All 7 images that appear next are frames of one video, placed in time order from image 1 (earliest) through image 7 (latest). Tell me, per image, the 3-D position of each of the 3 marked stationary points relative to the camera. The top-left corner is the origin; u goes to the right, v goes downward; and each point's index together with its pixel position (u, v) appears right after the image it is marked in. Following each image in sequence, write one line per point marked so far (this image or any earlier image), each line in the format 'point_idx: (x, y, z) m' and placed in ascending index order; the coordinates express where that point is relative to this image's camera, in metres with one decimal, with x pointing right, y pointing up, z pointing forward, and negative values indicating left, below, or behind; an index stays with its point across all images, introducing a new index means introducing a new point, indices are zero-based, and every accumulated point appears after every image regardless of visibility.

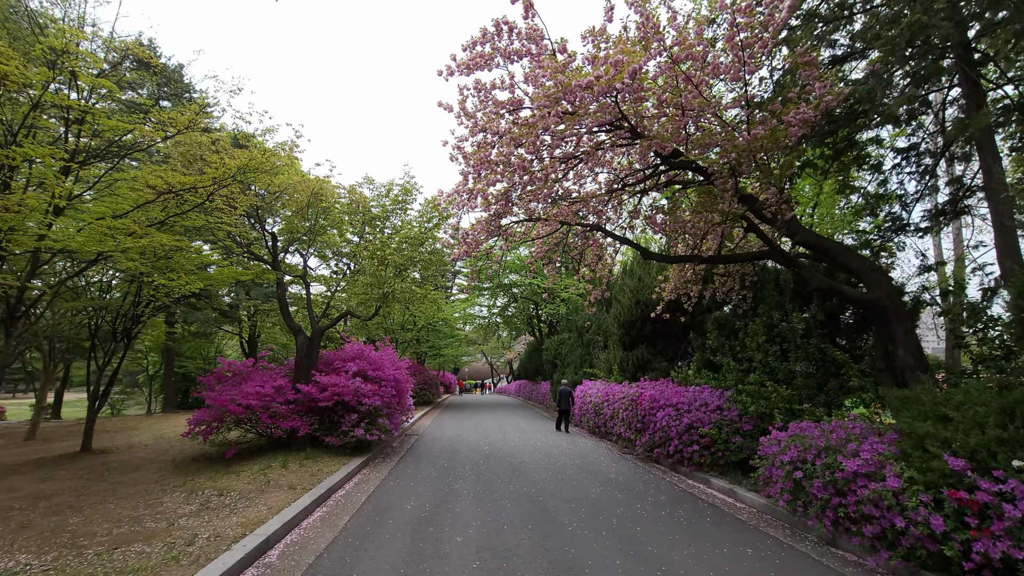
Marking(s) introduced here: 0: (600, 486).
0: (+1.2, -2.7, +7.0) m
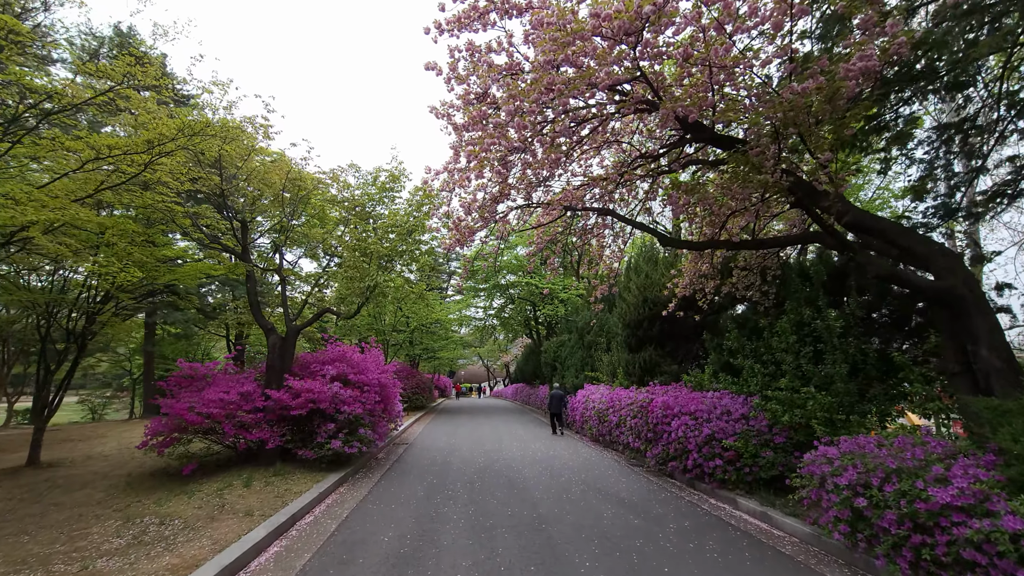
0: (+1.2, -2.6, +6.0) m
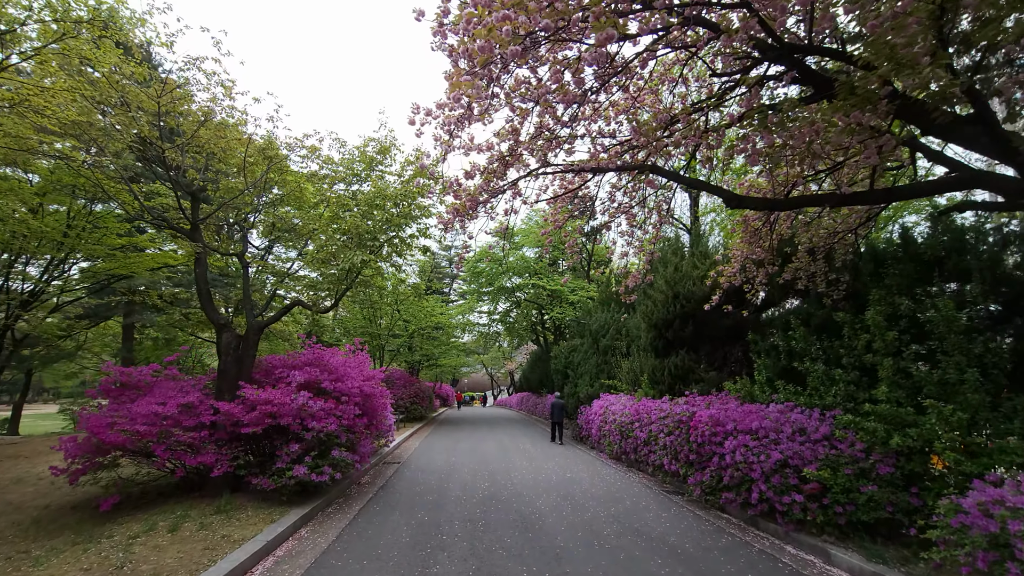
0: (+1.3, -2.4, +4.4) m
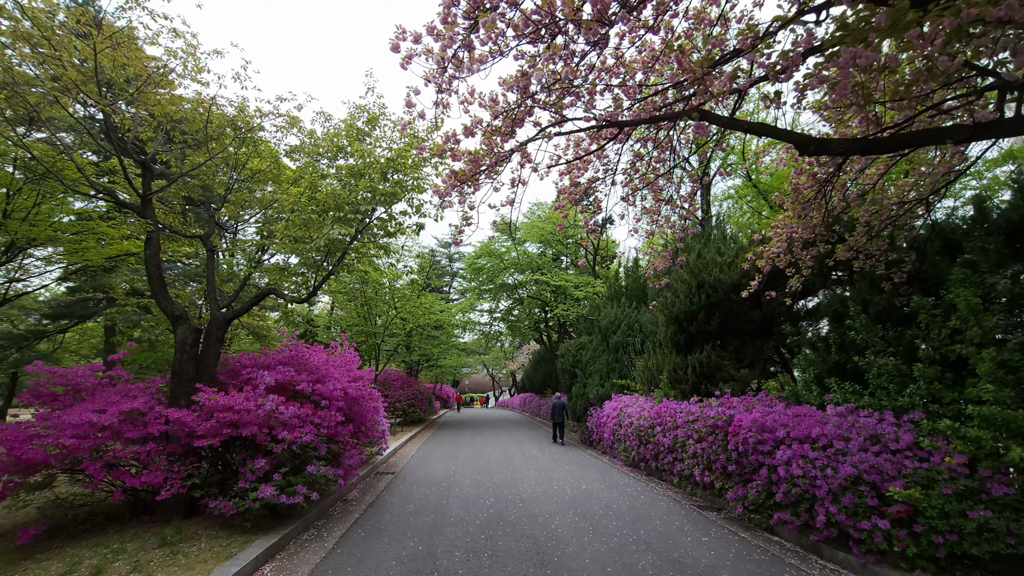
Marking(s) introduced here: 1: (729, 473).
0: (+1.4, -2.2, +3.4) m
1: (+2.6, -2.2, +6.1) m
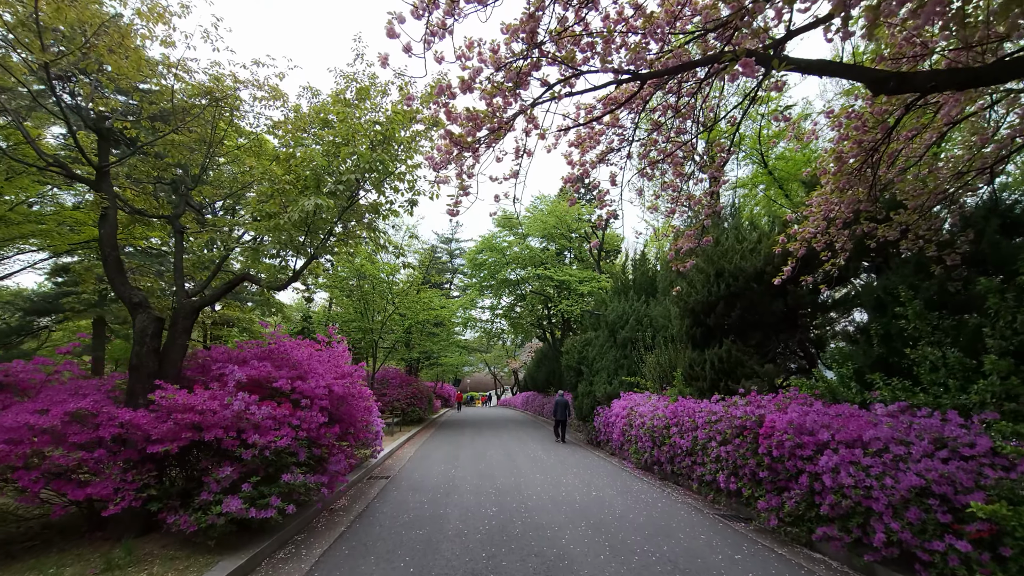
0: (+1.5, -2.1, +2.8) m
1: (+2.7, -2.1, +5.4) m
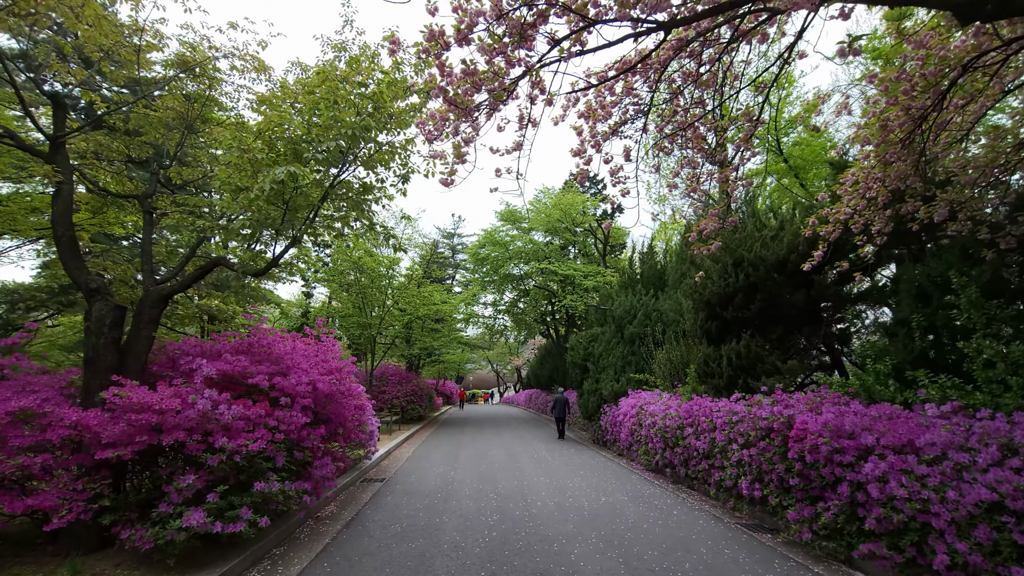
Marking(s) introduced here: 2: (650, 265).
0: (+1.5, -1.9, +2.2) m
1: (+2.7, -1.9, +4.9) m
2: (+3.8, +0.6, +13.9) m
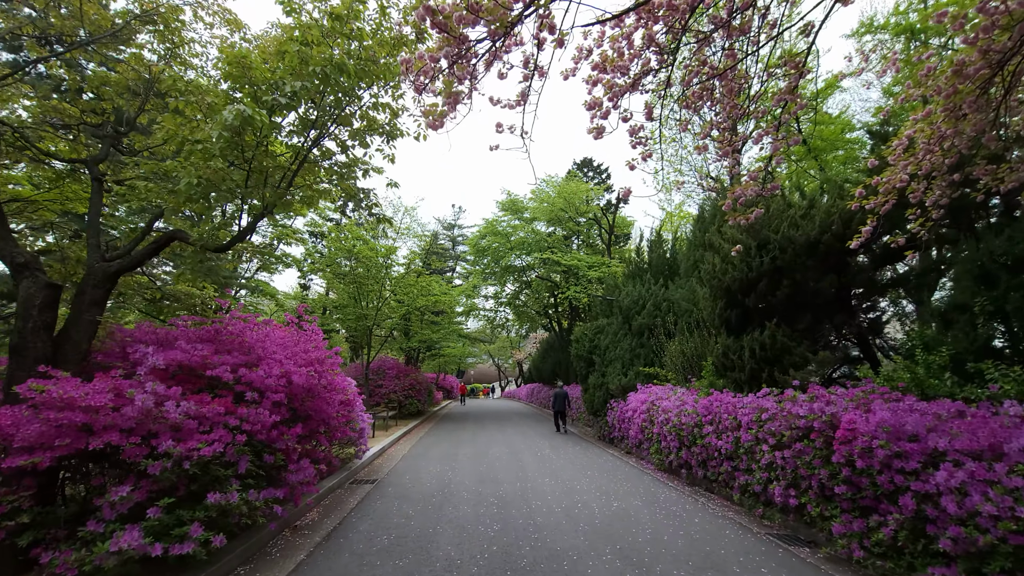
0: (+1.5, -1.8, +1.6) m
1: (+2.7, -1.8, +4.3) m
2: (+3.8, +0.9, +13.2) m
